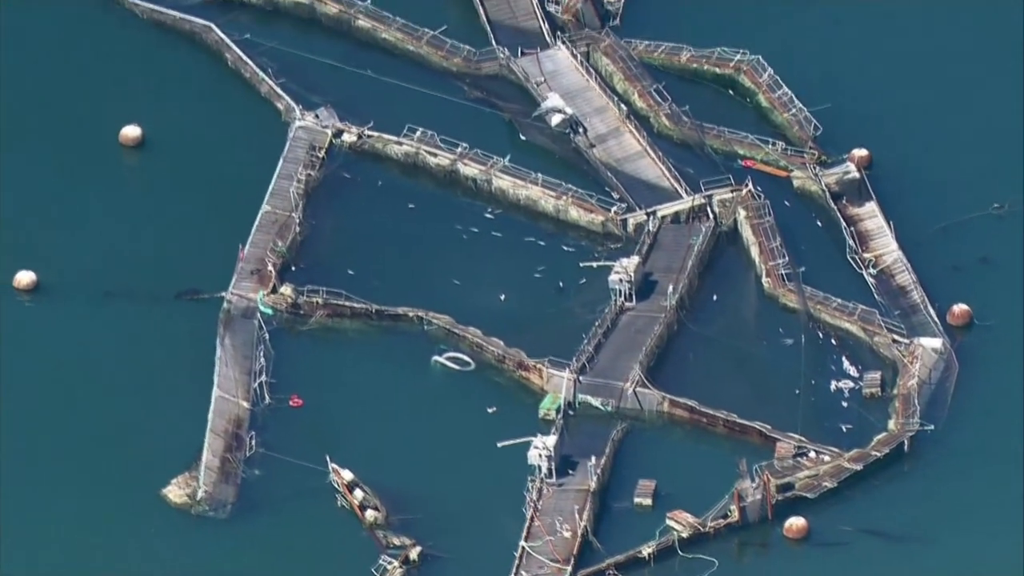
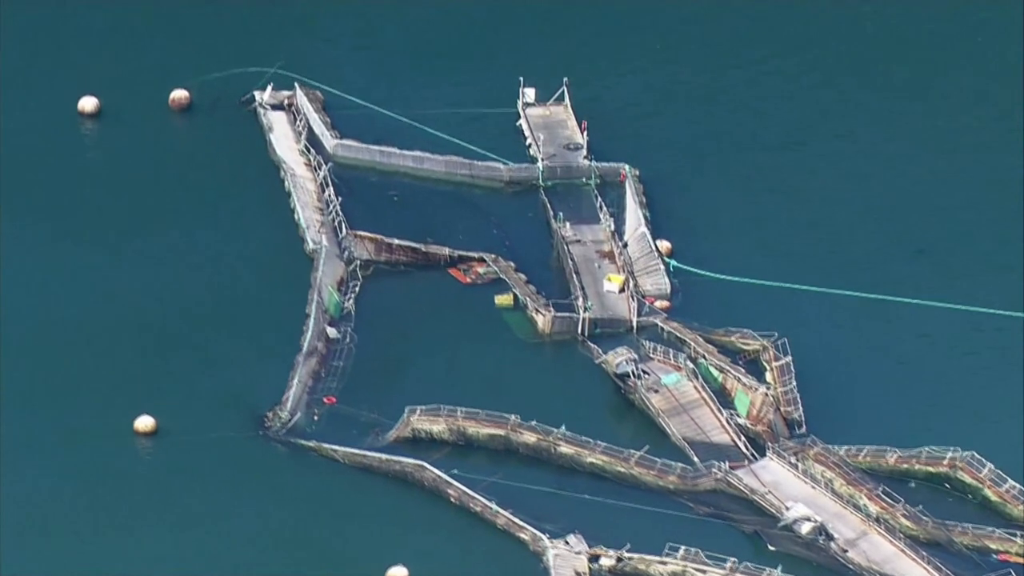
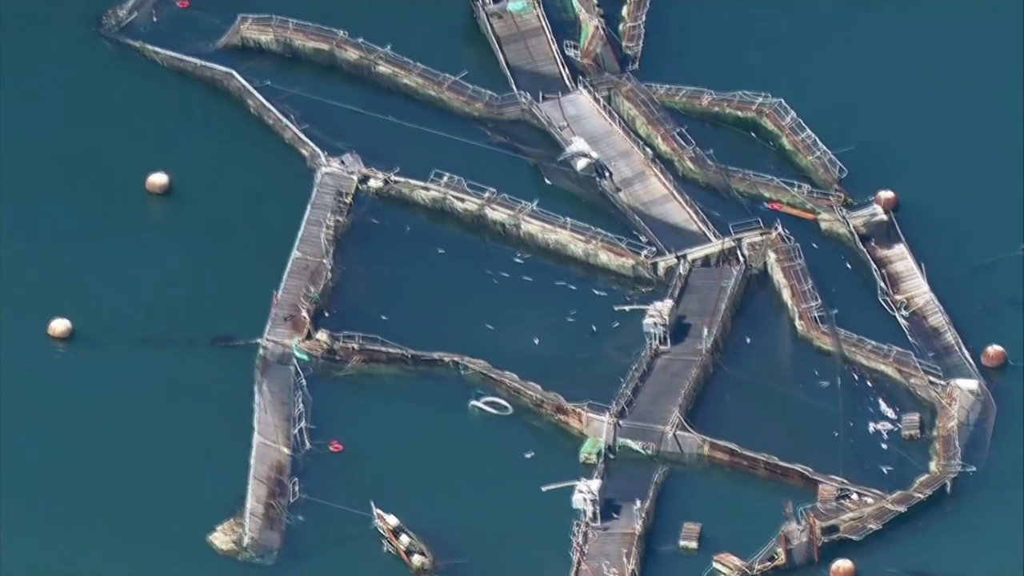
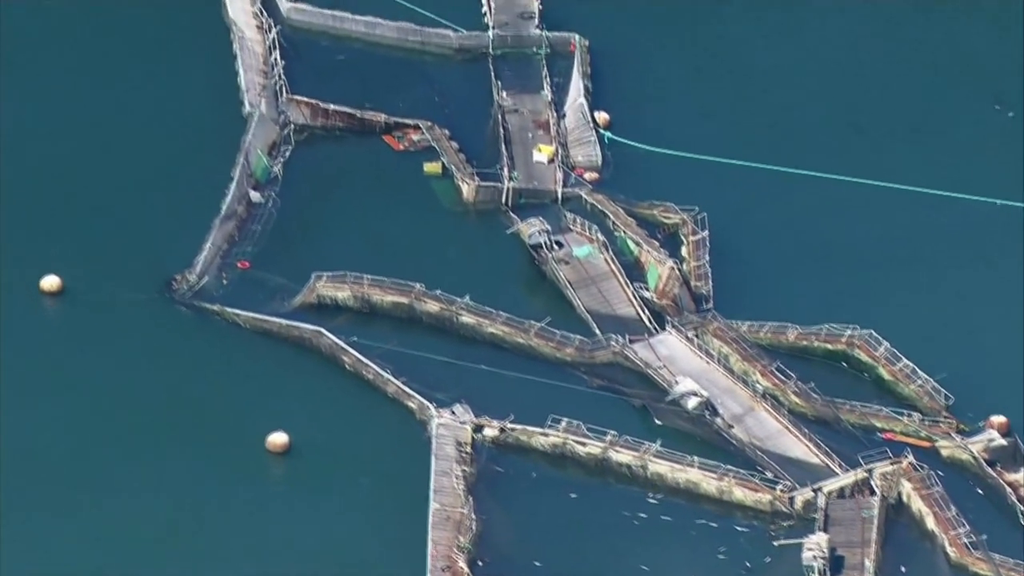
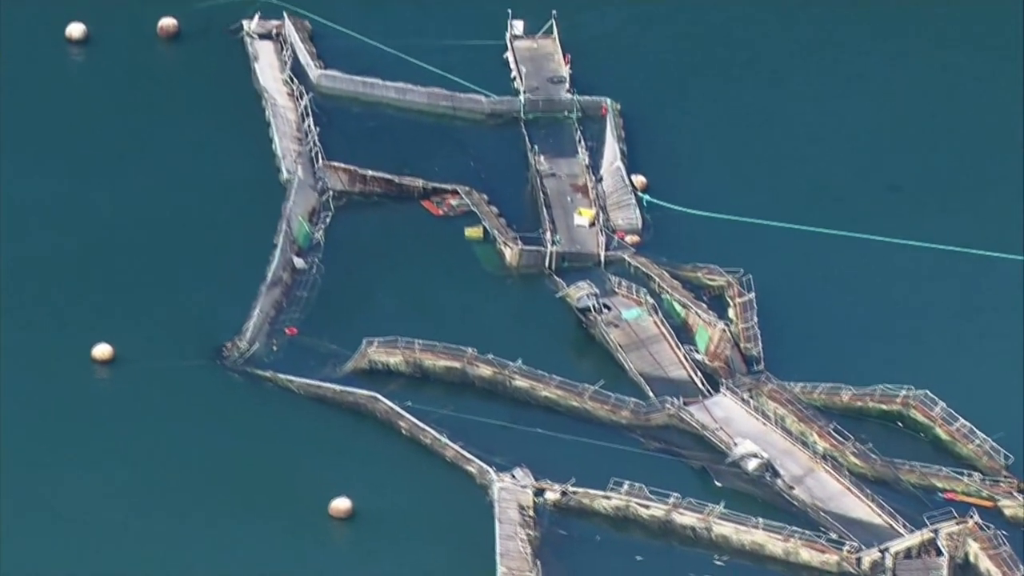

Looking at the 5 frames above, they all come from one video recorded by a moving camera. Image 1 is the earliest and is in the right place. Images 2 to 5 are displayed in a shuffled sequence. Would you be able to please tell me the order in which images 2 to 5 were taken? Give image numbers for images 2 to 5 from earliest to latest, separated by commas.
3, 4, 5, 2
